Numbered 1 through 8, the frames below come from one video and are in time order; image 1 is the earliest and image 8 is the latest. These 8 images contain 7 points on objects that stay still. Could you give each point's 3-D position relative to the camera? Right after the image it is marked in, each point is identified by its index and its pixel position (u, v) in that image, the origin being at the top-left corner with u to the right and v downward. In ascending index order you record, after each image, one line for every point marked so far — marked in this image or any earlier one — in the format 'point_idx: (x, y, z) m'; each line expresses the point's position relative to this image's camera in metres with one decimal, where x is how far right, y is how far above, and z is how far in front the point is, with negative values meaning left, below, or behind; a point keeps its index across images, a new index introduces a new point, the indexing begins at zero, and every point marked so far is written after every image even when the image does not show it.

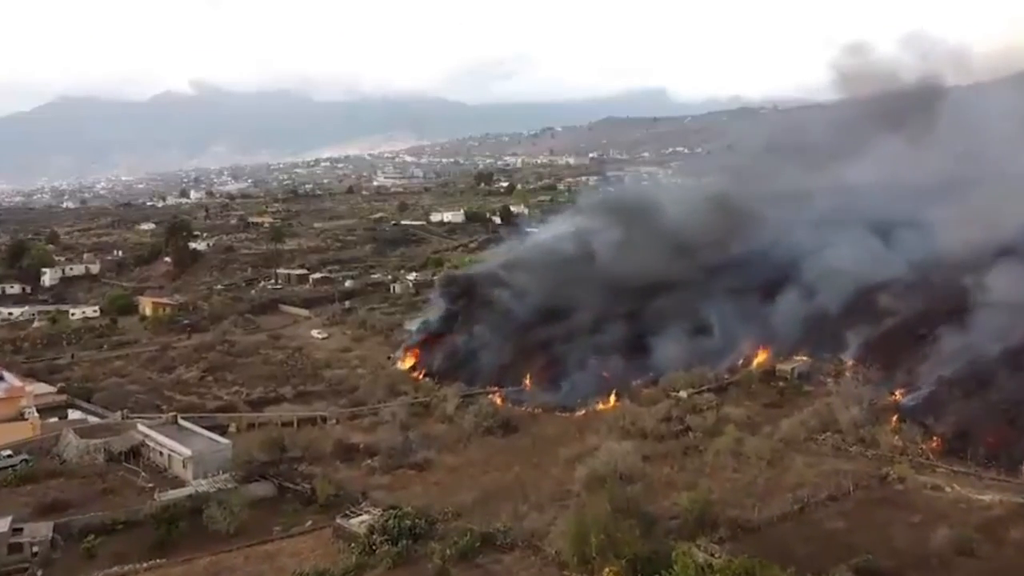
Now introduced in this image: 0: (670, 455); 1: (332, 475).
0: (+3.2, -3.4, +16.9) m
1: (-3.7, -3.9, +17.0) m
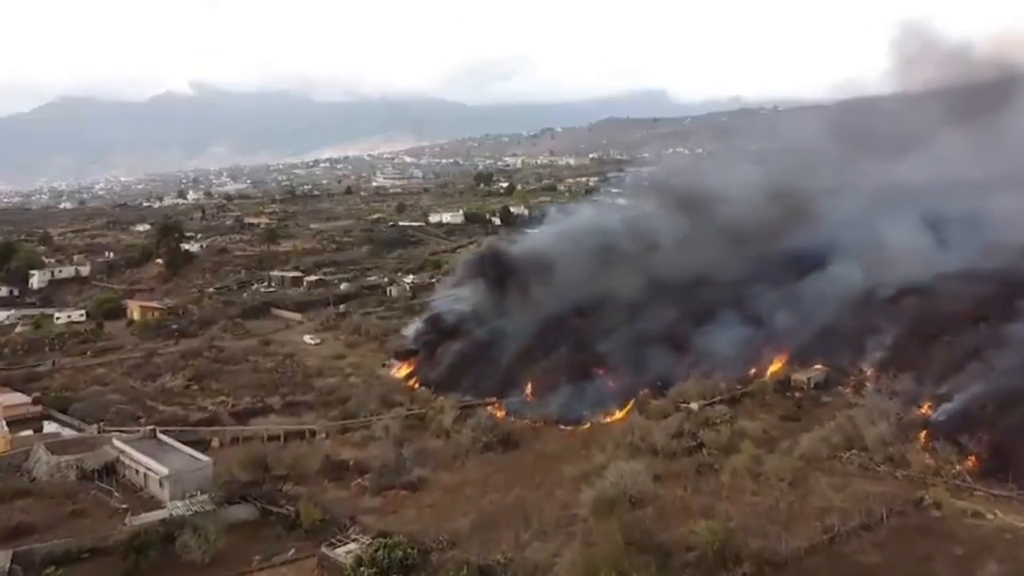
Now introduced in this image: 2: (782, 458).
0: (+3.2, -3.5, +15.7) m
1: (-3.7, -4.0, +15.8) m
2: (+5.2, -3.3, +16.0) m
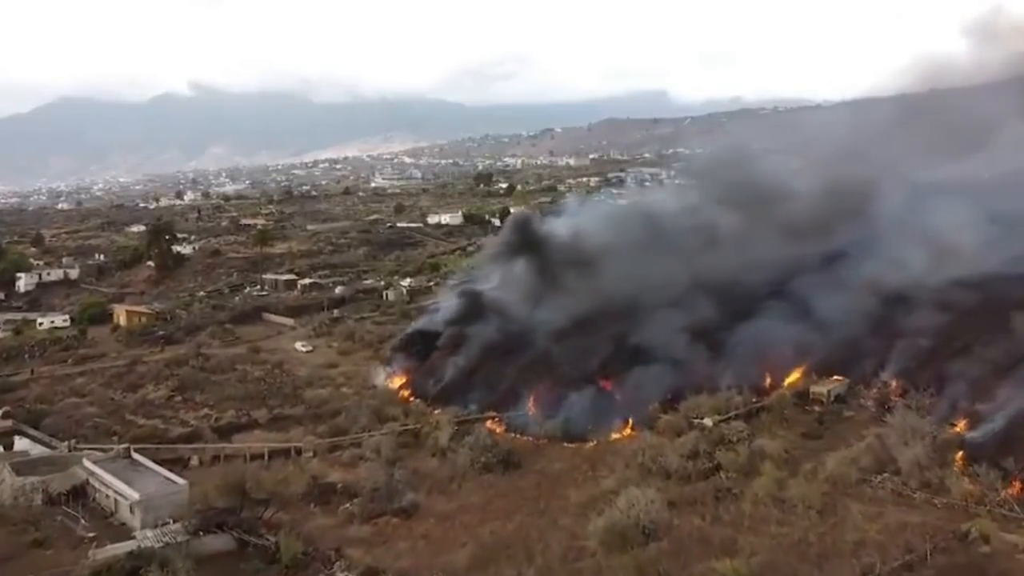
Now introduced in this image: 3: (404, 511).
0: (+3.2, -3.7, +14.4) m
1: (-3.7, -4.1, +14.5) m
2: (+5.2, -3.5, +14.7) m
3: (-1.9, -4.0, +14.8) m
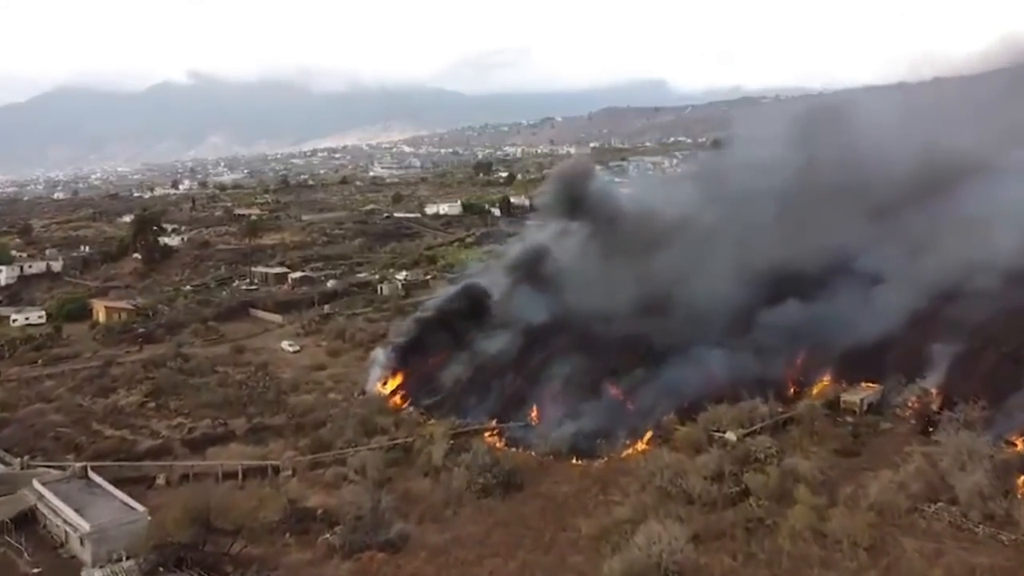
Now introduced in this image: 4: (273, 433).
0: (+3.3, -3.7, +12.6) m
1: (-3.6, -4.2, +12.7) m
2: (+5.2, -3.5, +12.8) m
3: (-1.9, -4.0, +13.0) m
4: (-5.4, -3.3, +18.8) m
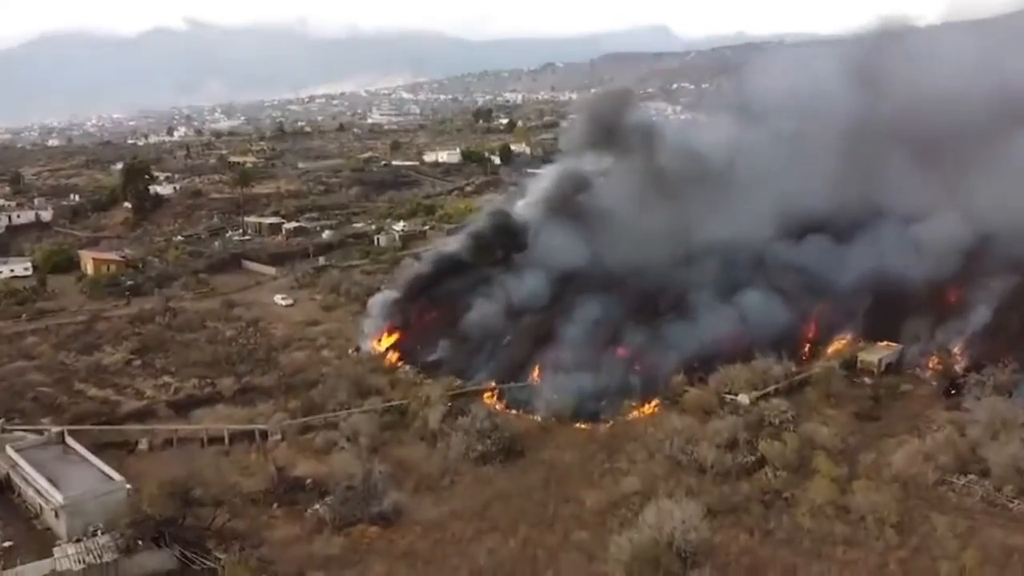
0: (+3.3, -3.1, +11.8) m
1: (-3.6, -3.6, +11.9) m
2: (+5.2, -2.9, +12.0) m
3: (-1.9, -3.4, +12.2) m
4: (-5.4, -2.3, +18.0) m
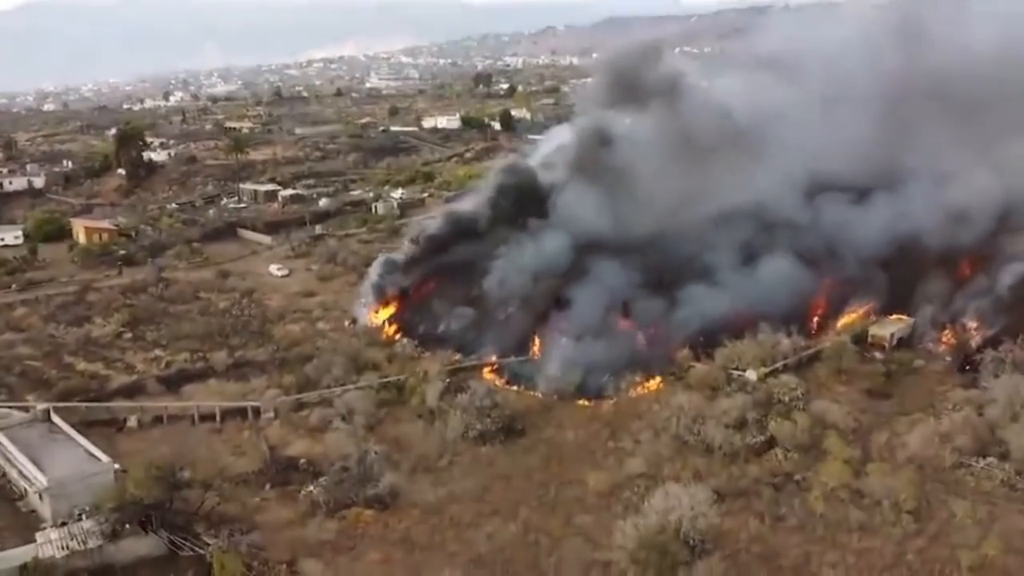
0: (+3.3, -2.8, +11.3) m
1: (-3.6, -3.2, +11.5) m
2: (+5.2, -2.5, +11.6) m
3: (-1.9, -3.0, +11.8) m
4: (-5.4, -1.7, +17.5) m
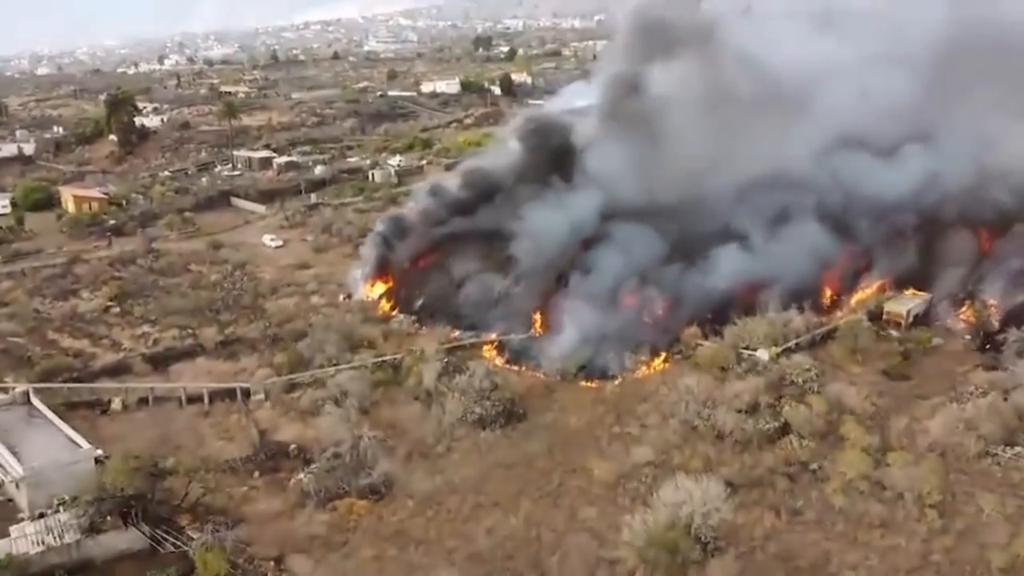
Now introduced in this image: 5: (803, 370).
0: (+3.3, -2.5, +10.7) m
1: (-3.6, -2.9, +10.9) m
2: (+5.2, -2.3, +10.9) m
3: (-1.9, -2.7, +11.2) m
4: (-5.4, -1.2, +16.8) m
5: (+4.8, -1.4, +13.7) m
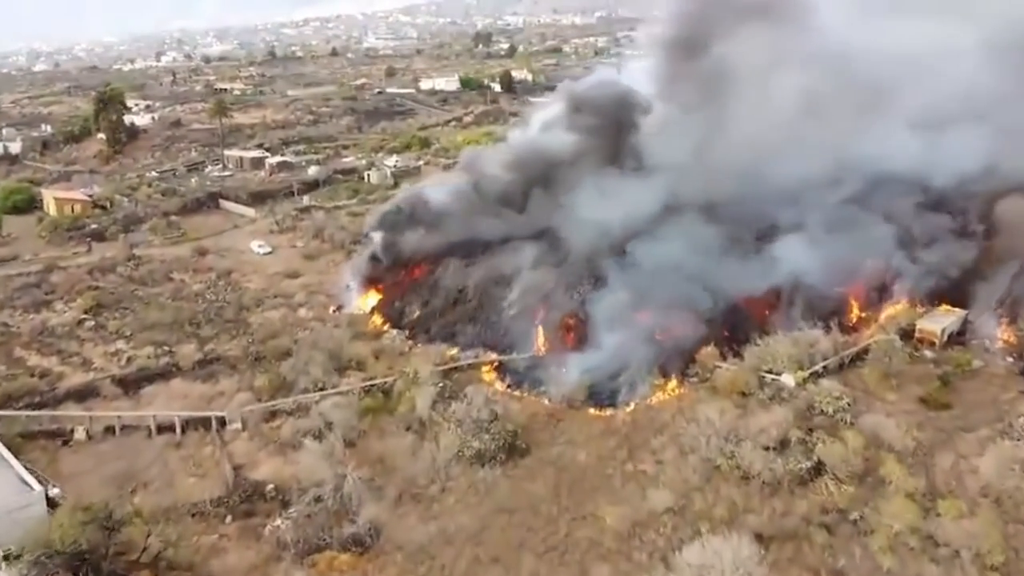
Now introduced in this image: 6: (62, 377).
0: (+3.3, -2.8, +9.5) m
1: (-3.6, -3.3, +9.6) m
2: (+5.3, -2.6, +9.7) m
3: (-1.8, -3.0, +10.0) m
4: (-5.4, -1.5, +15.6) m
5: (+4.8, -1.7, +12.5) m
6: (-8.3, -1.6, +15.3) m
